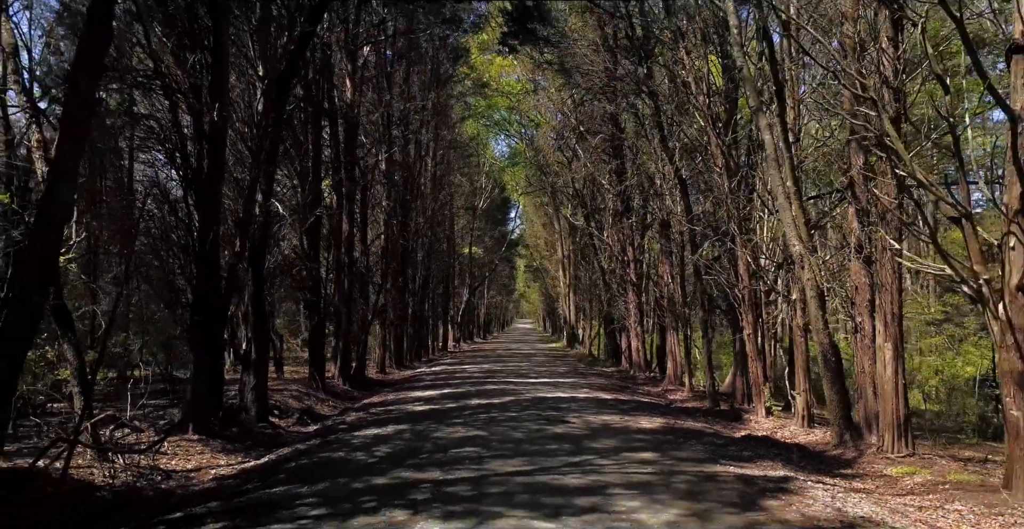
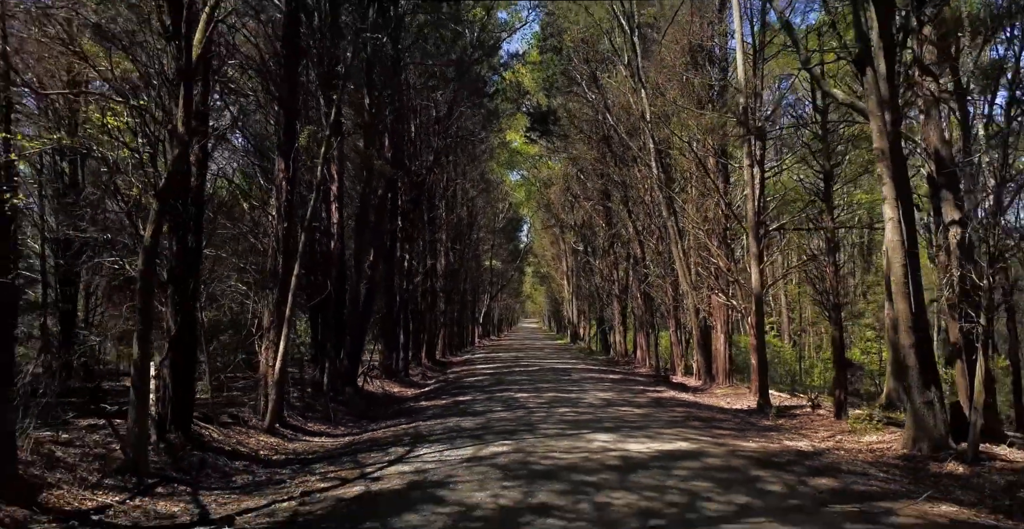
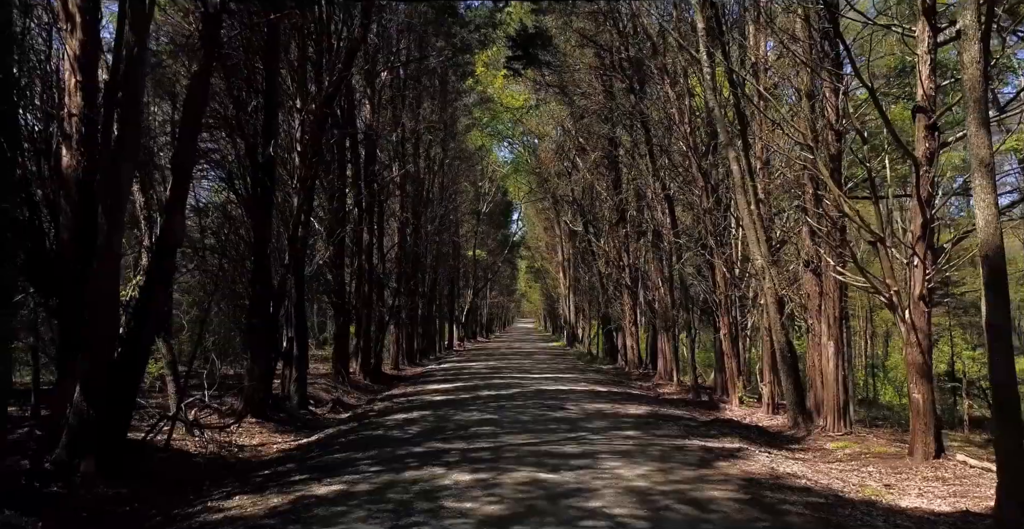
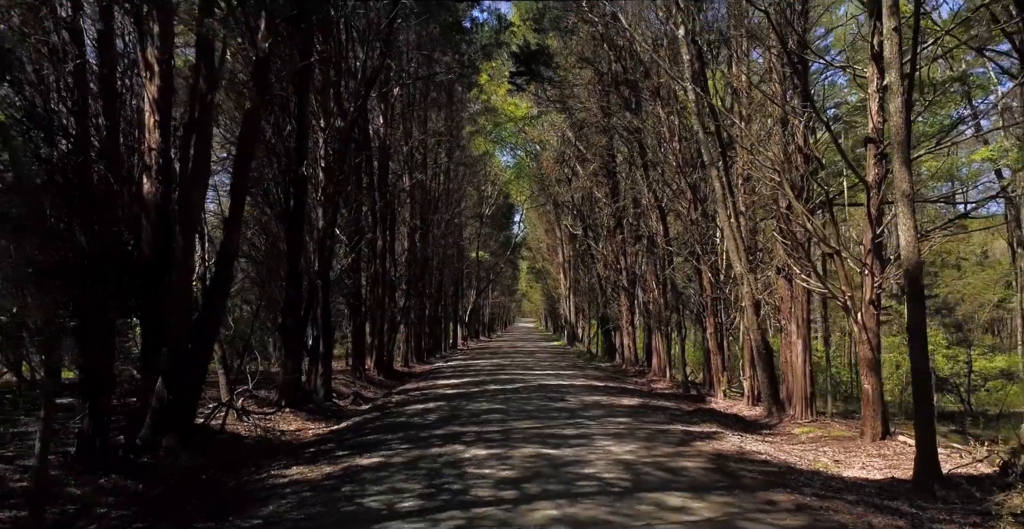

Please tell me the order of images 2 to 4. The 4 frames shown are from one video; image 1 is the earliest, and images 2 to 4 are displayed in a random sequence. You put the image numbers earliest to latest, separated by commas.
3, 4, 2
